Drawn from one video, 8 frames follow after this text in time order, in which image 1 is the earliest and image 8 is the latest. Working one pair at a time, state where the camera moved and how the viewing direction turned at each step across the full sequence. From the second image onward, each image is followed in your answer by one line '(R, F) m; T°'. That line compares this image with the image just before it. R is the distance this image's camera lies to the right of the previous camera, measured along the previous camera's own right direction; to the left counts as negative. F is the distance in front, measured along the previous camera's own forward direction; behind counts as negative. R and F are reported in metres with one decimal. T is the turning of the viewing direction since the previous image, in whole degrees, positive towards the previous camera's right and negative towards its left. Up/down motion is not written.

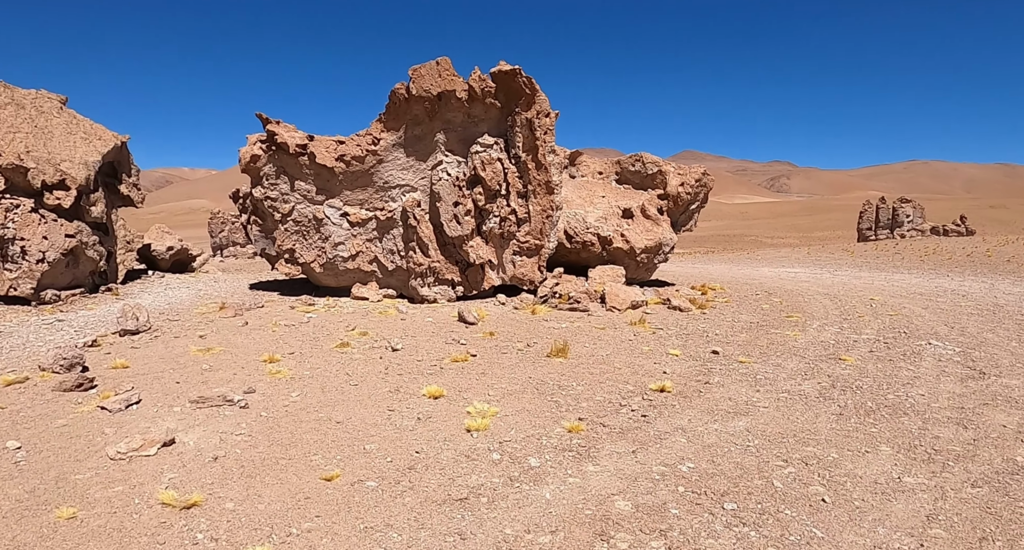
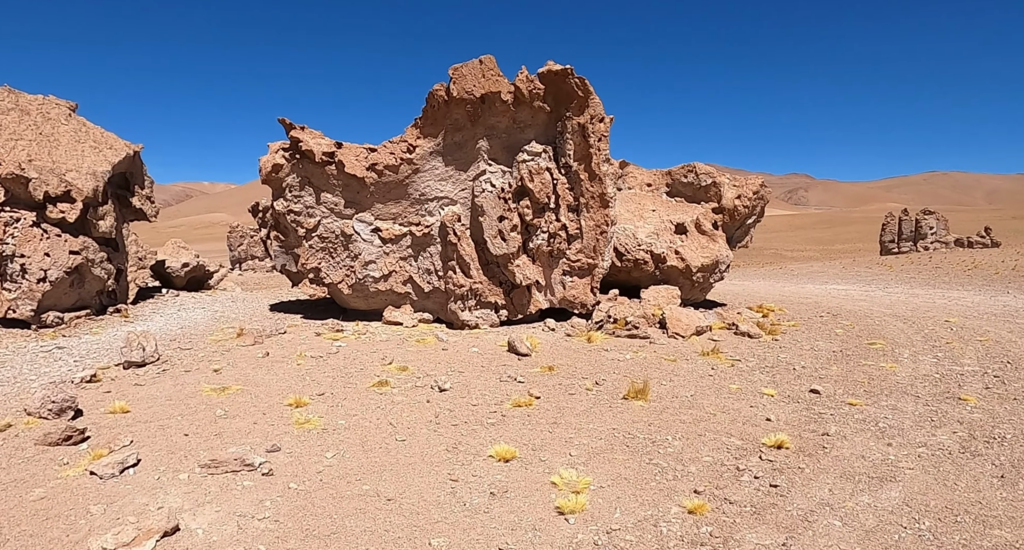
(-0.7, +1.3) m; -1°
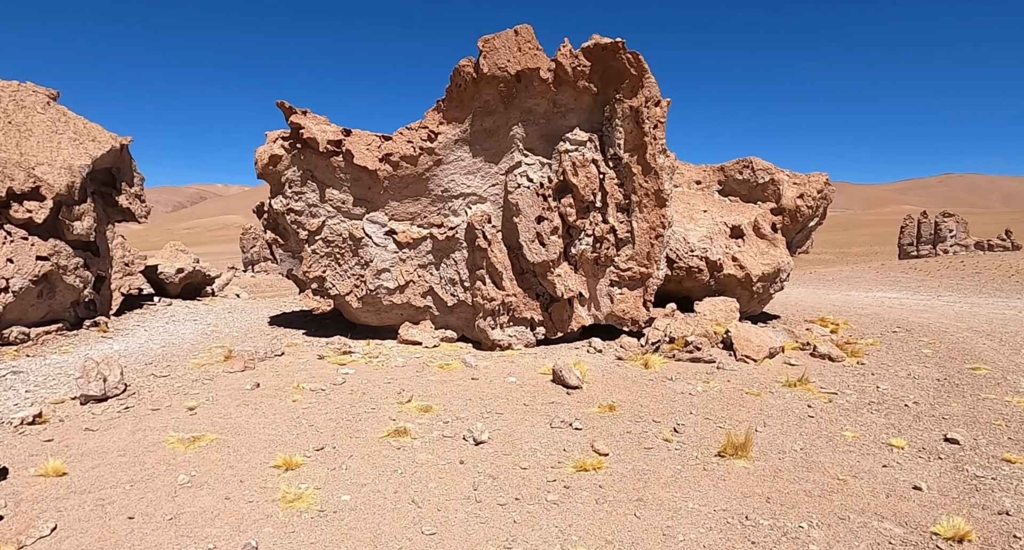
(-0.5, +1.7) m; -1°
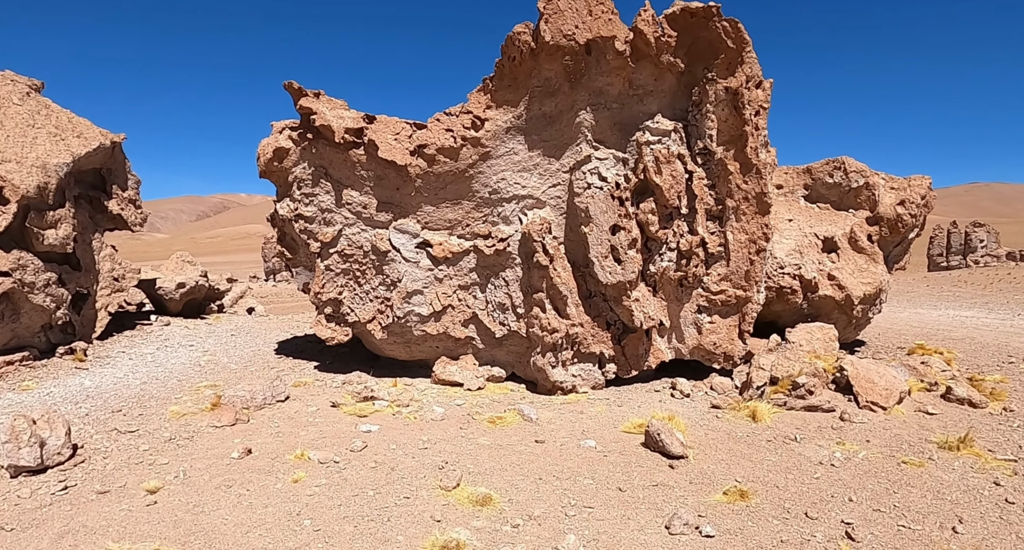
(-0.6, +1.9) m; -2°
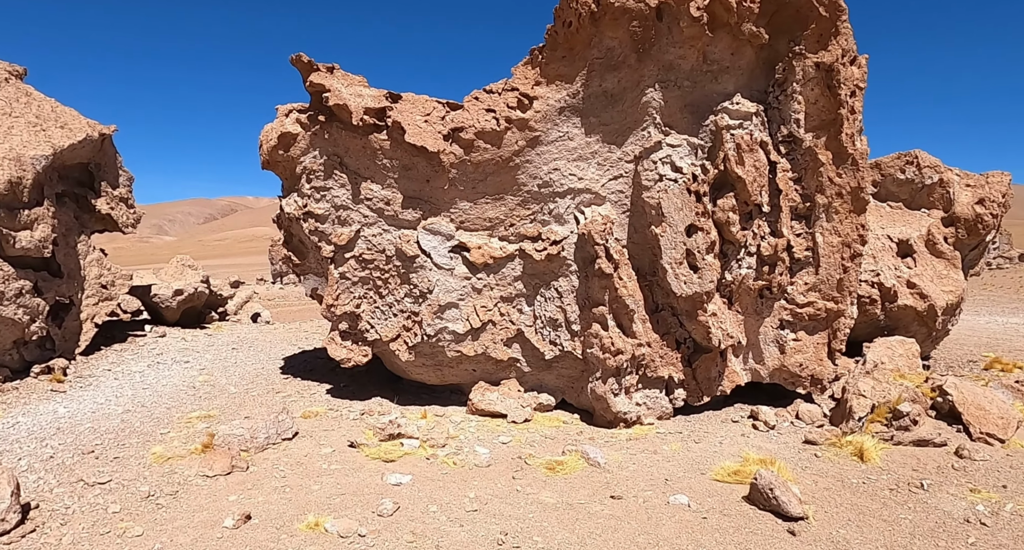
(-0.5, +1.1) m; 0°
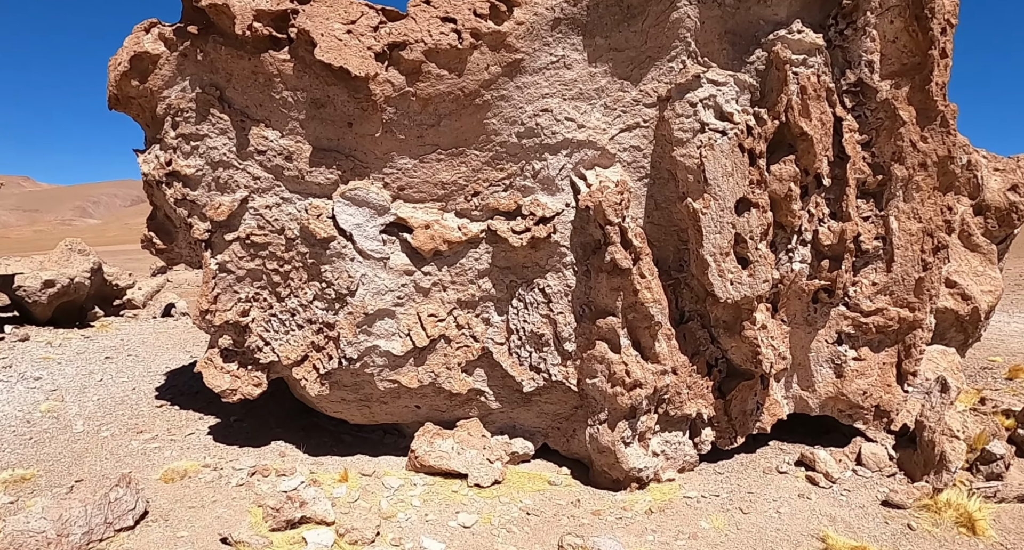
(-0.1, +1.9) m; +5°
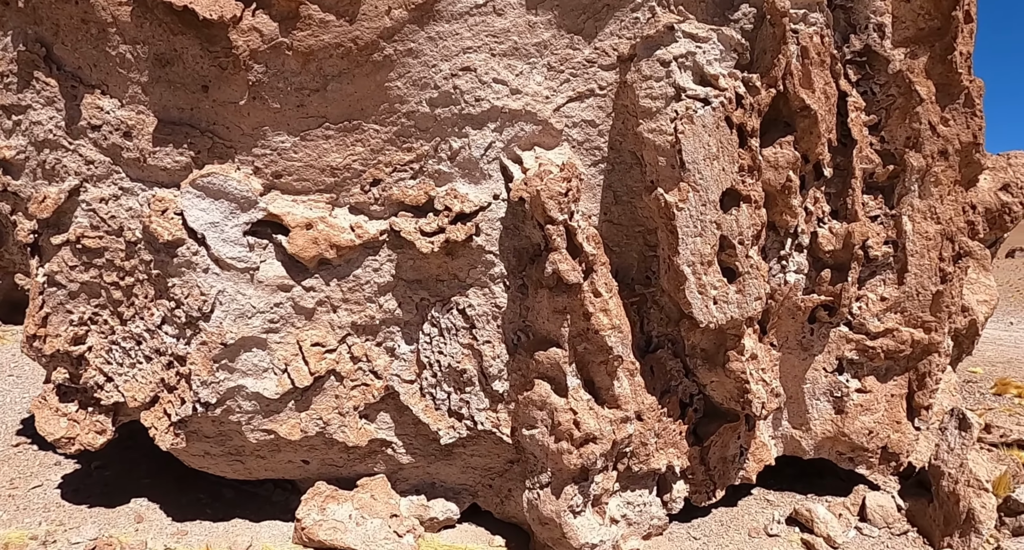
(+0.3, +0.9) m; +2°
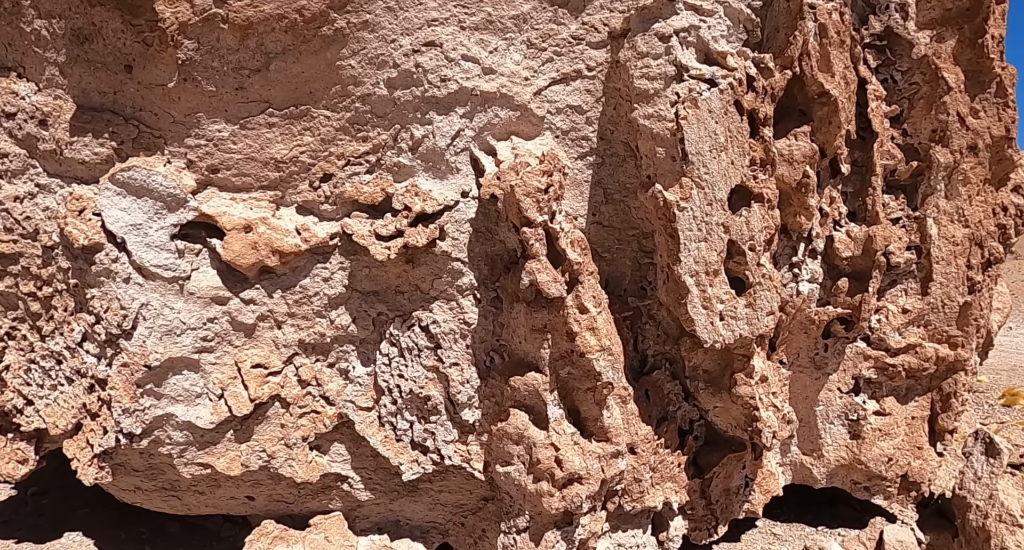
(+0.1, +0.4) m; 0°
